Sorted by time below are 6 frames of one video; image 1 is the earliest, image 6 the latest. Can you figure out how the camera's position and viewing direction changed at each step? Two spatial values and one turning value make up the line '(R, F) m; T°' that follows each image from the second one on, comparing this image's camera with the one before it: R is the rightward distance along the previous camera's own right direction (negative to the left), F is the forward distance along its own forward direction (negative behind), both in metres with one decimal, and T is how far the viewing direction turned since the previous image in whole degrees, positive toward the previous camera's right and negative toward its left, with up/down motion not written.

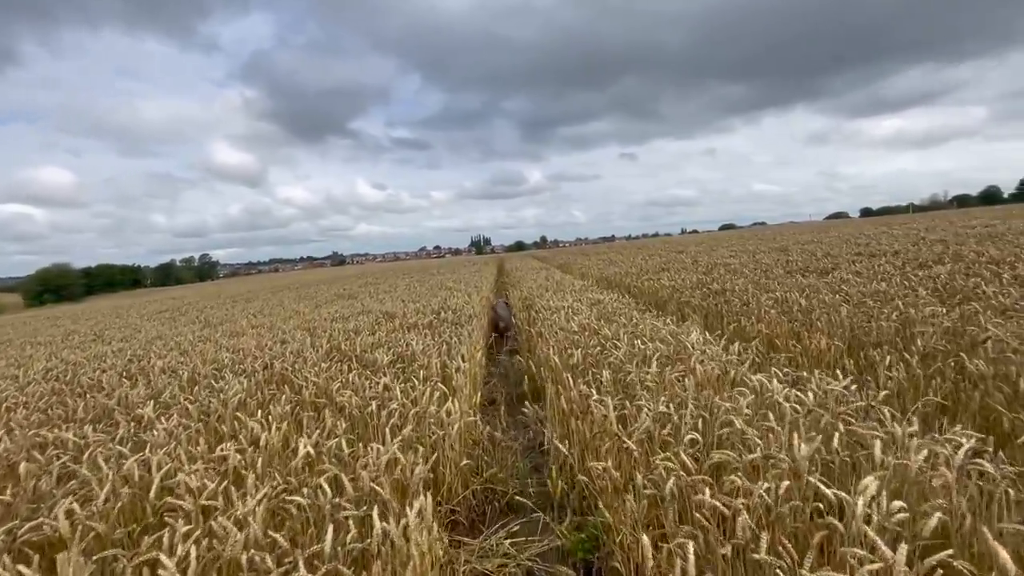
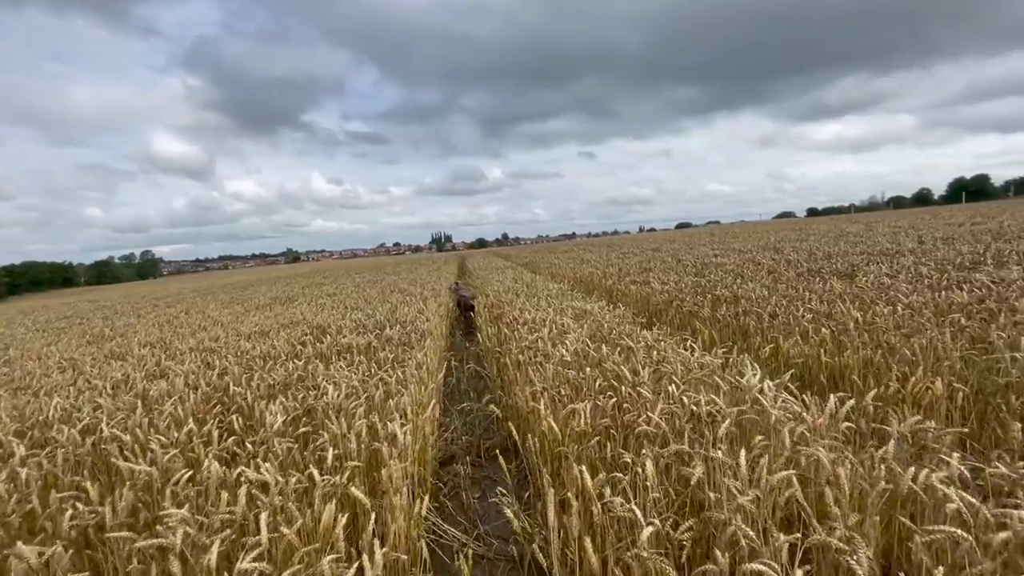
(0.0, +1.5) m; +5°
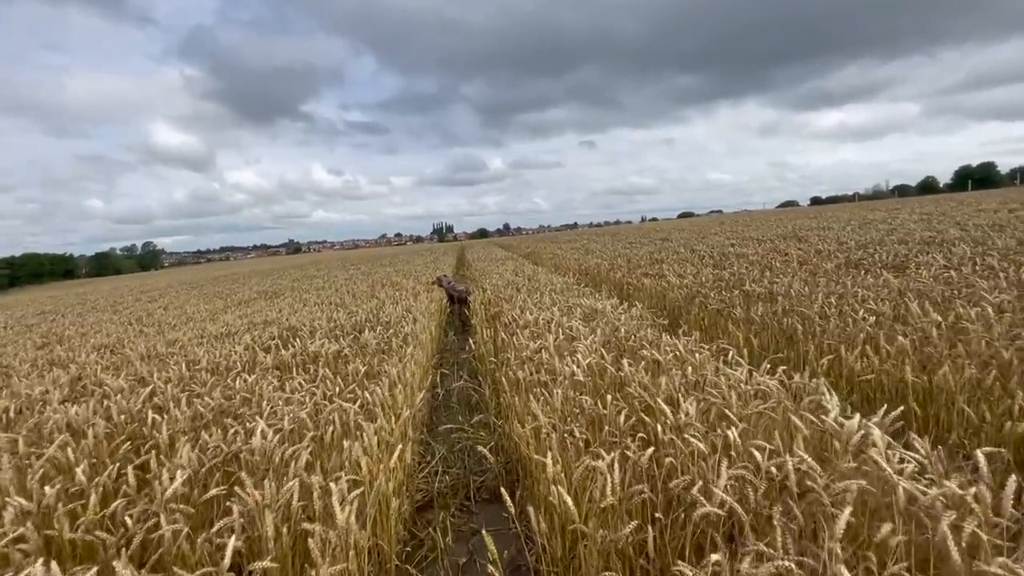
(0.0, +0.8) m; 0°
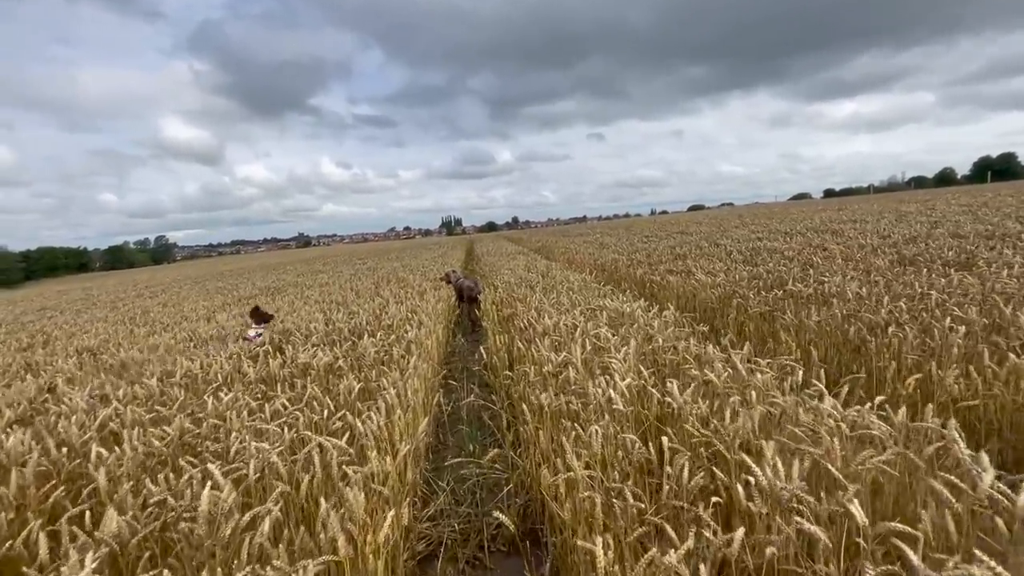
(-0.1, +0.6) m; -1°
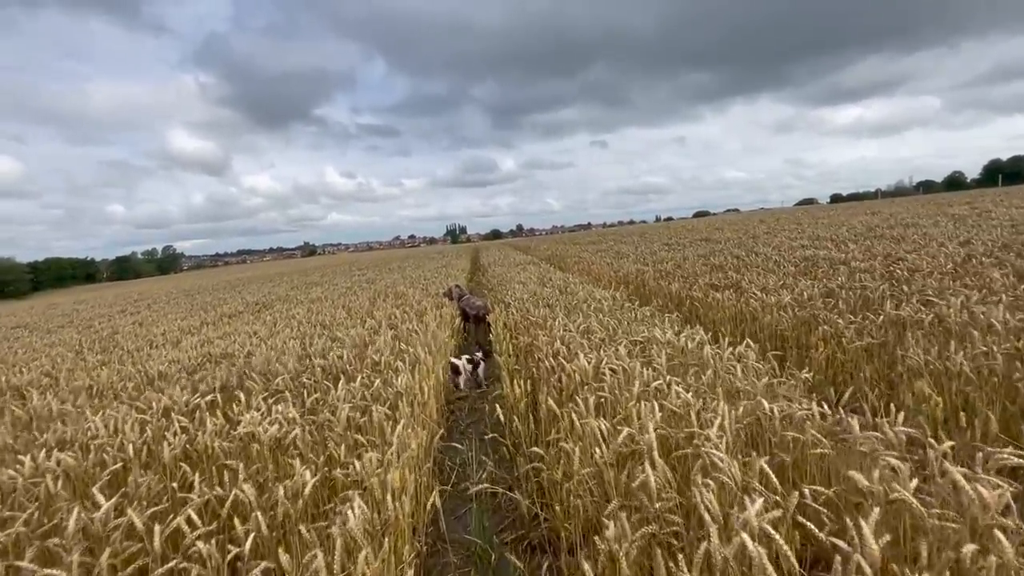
(-0.1, +1.1) m; -1°
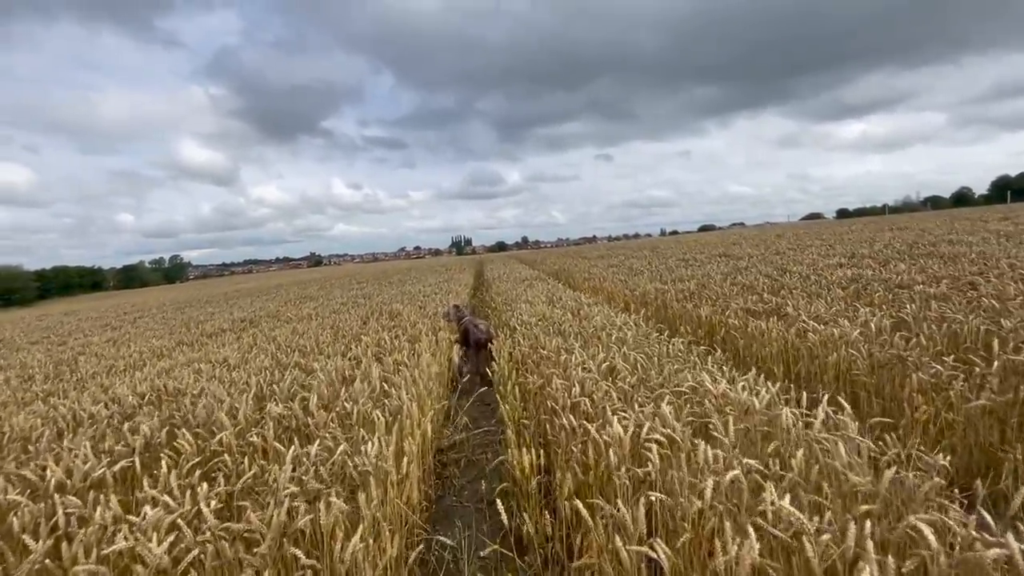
(0.0, +0.8) m; -1°
